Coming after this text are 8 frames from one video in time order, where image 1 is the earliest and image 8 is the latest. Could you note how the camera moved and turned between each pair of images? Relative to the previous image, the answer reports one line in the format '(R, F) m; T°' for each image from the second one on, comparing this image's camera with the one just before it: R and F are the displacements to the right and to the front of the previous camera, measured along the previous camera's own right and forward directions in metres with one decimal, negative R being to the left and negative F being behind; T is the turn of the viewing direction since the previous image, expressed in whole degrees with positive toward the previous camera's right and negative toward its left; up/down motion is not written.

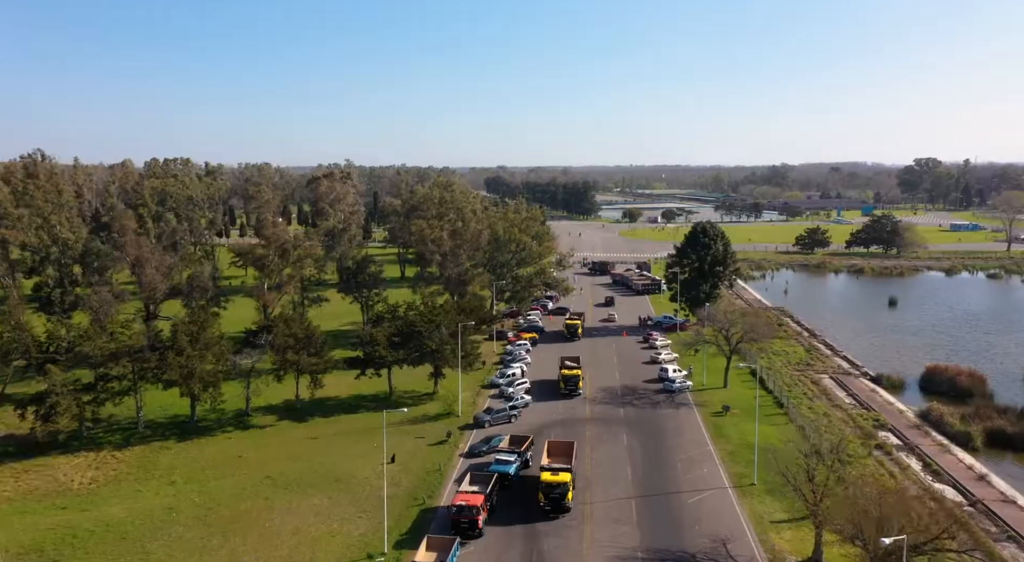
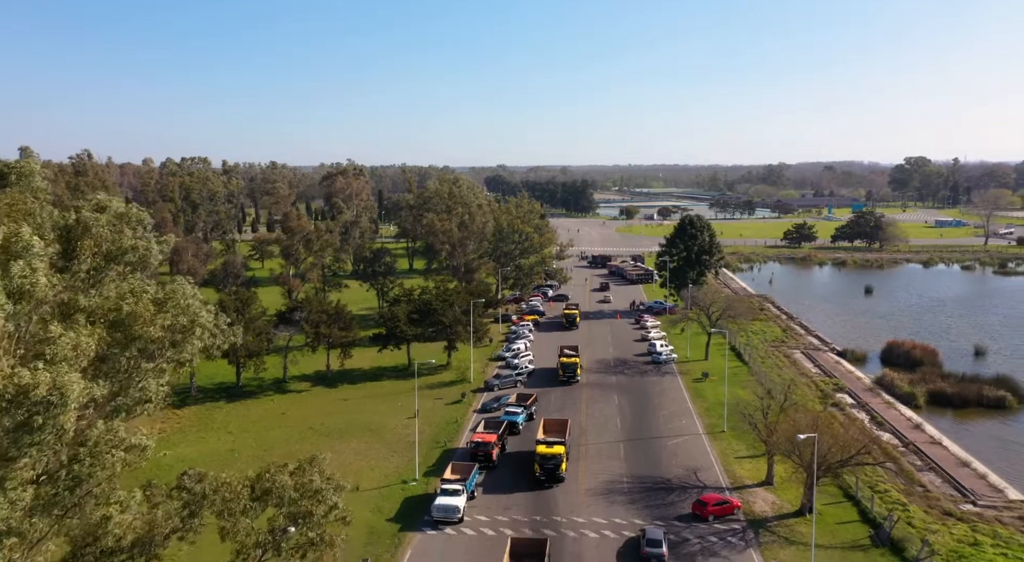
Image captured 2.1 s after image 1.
(-0.5, -7.0) m; 0°
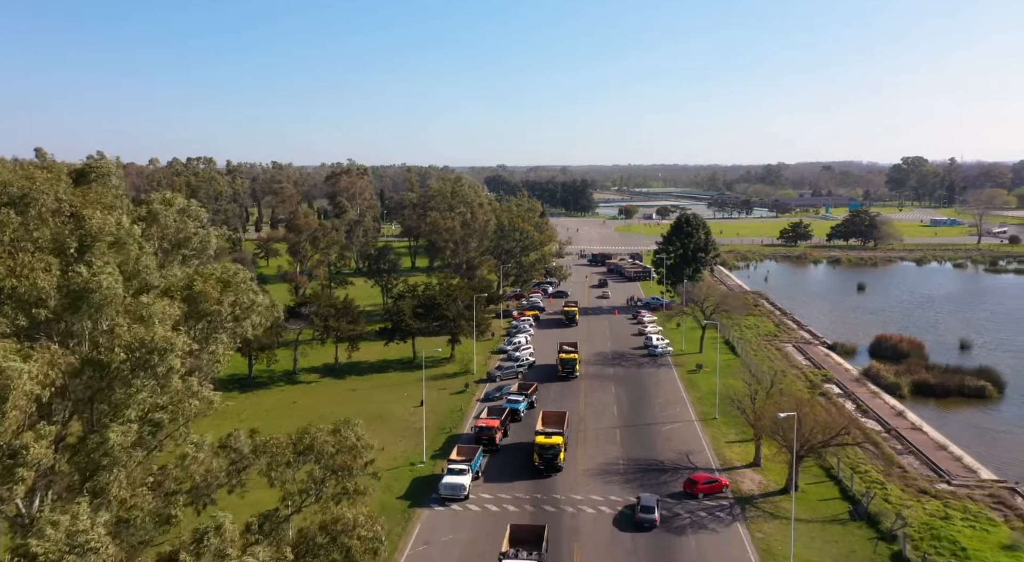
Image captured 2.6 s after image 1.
(-0.1, -2.3) m; 0°
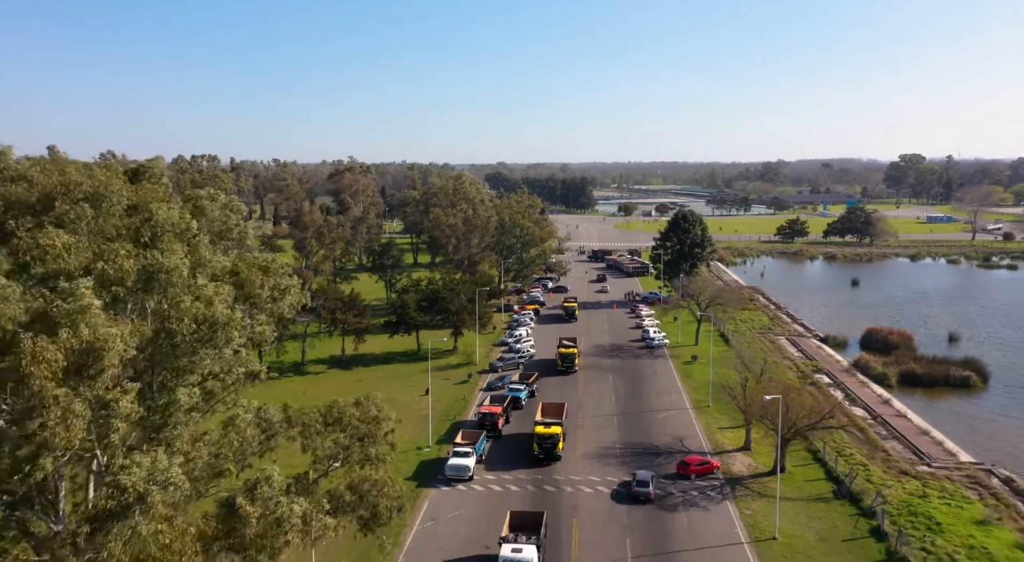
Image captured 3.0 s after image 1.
(-0.1, -2.0) m; 0°
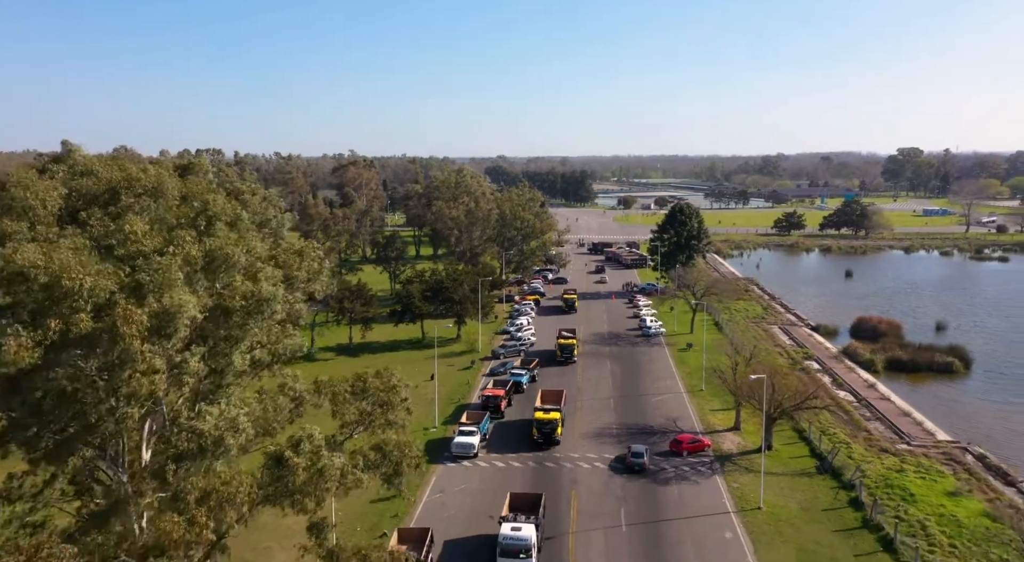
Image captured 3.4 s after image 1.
(-0.1, -2.3) m; 0°
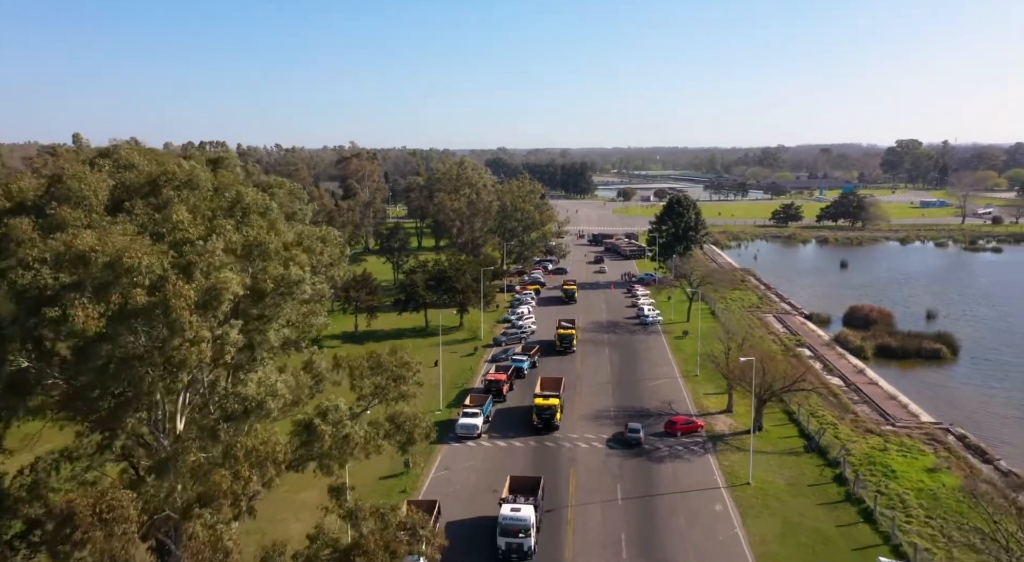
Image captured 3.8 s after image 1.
(-0.1, -1.8) m; 0°
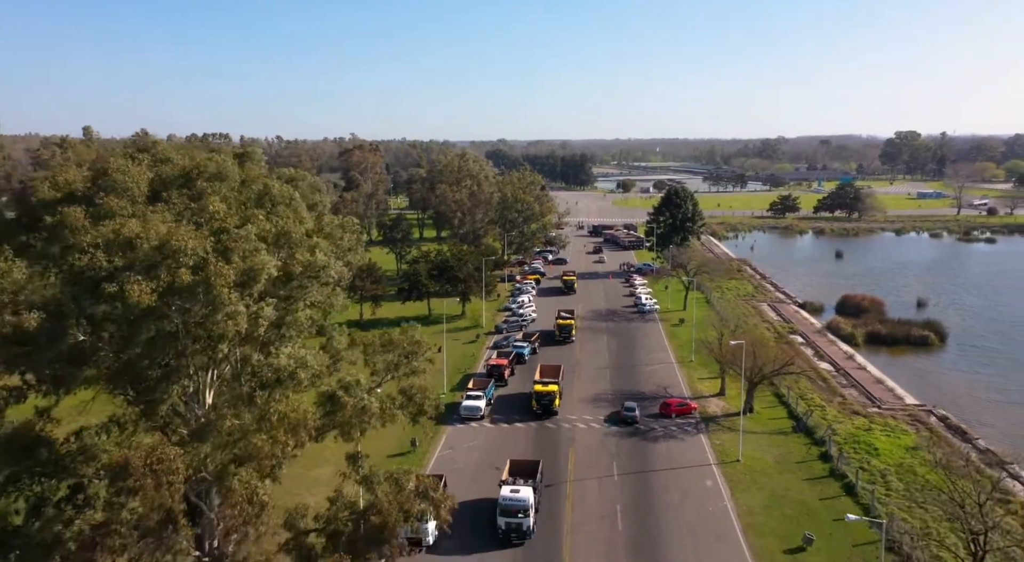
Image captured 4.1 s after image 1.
(-0.1, -1.8) m; 0°
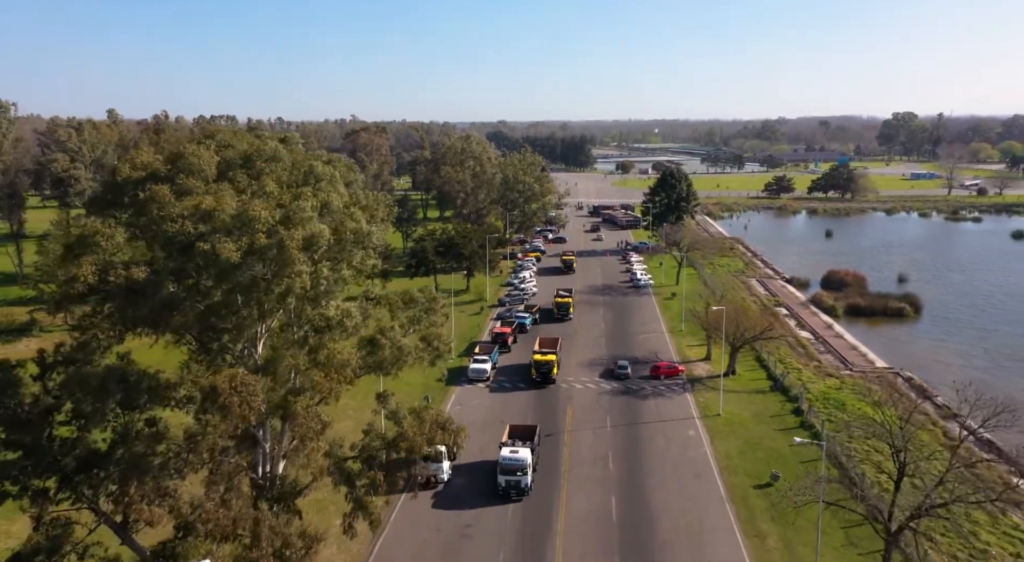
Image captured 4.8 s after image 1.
(-0.2, -4.1) m; 0°
